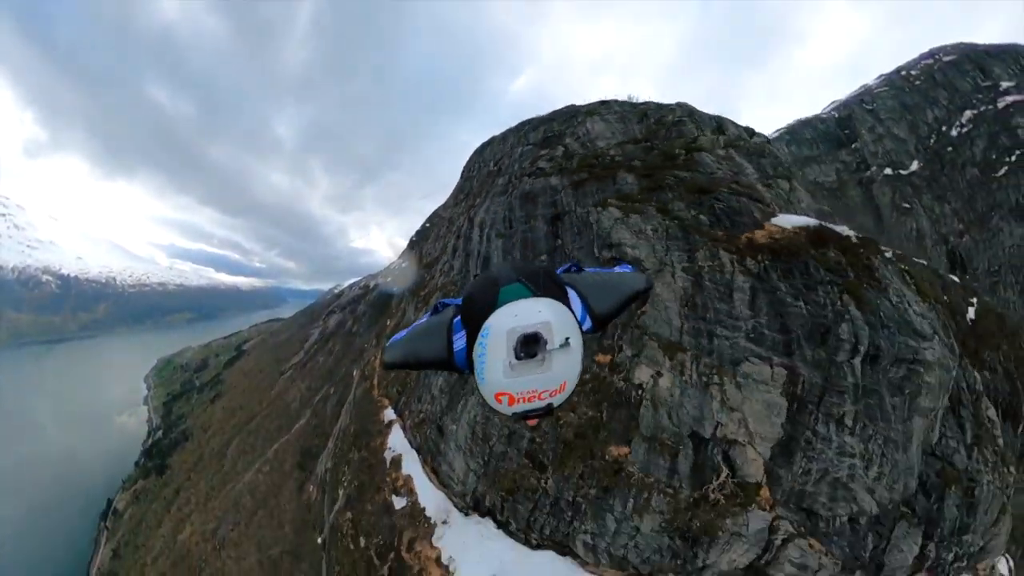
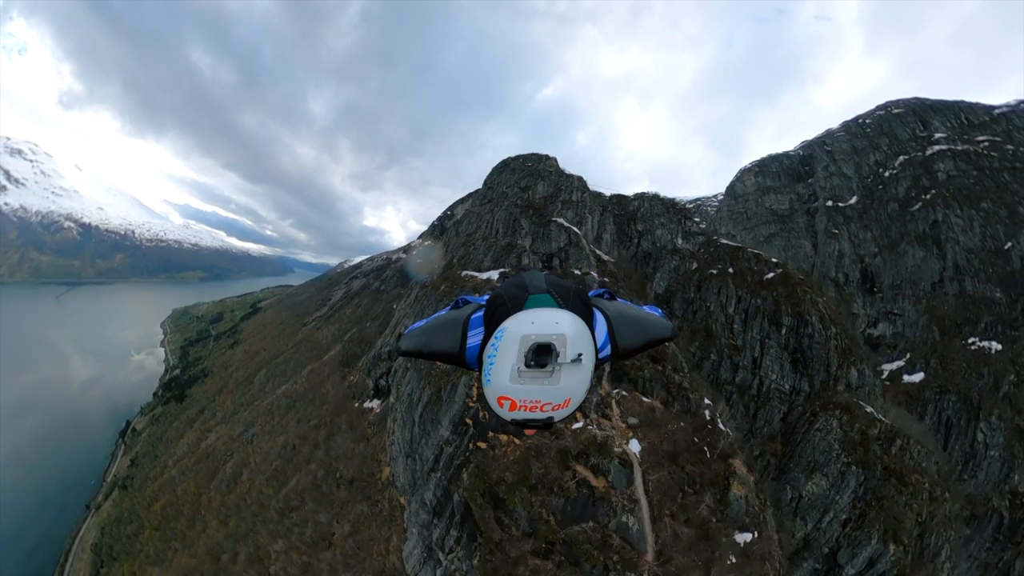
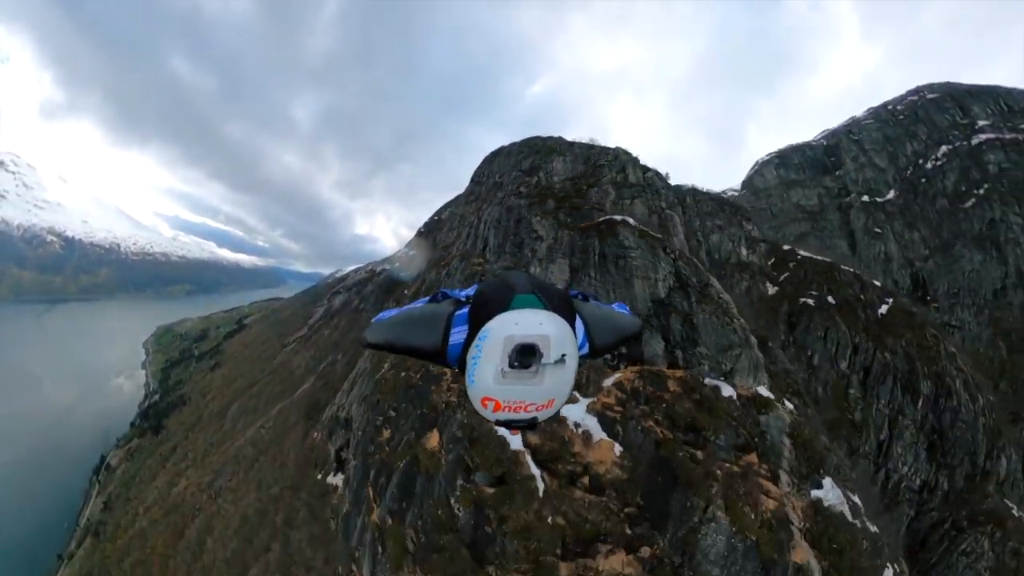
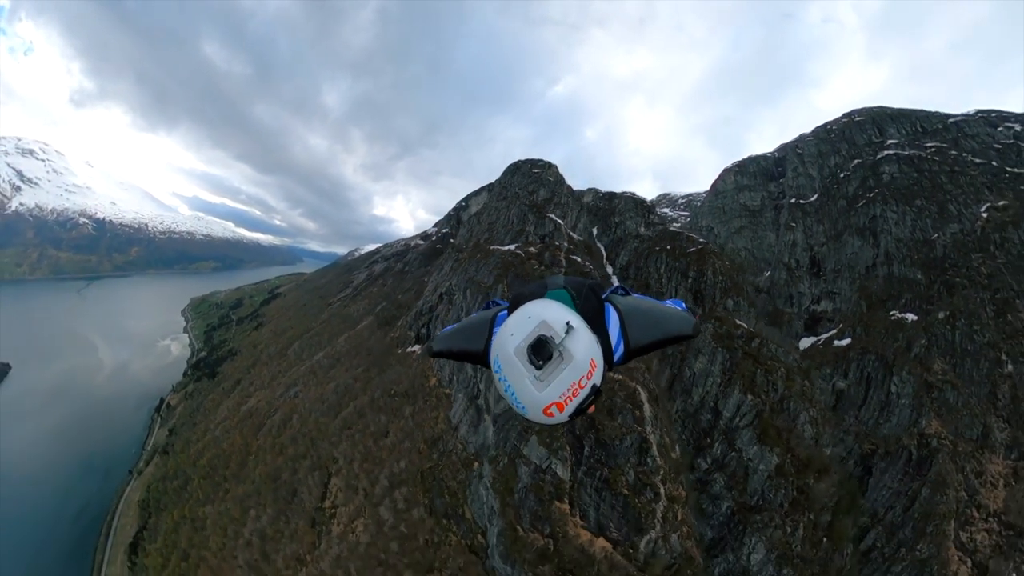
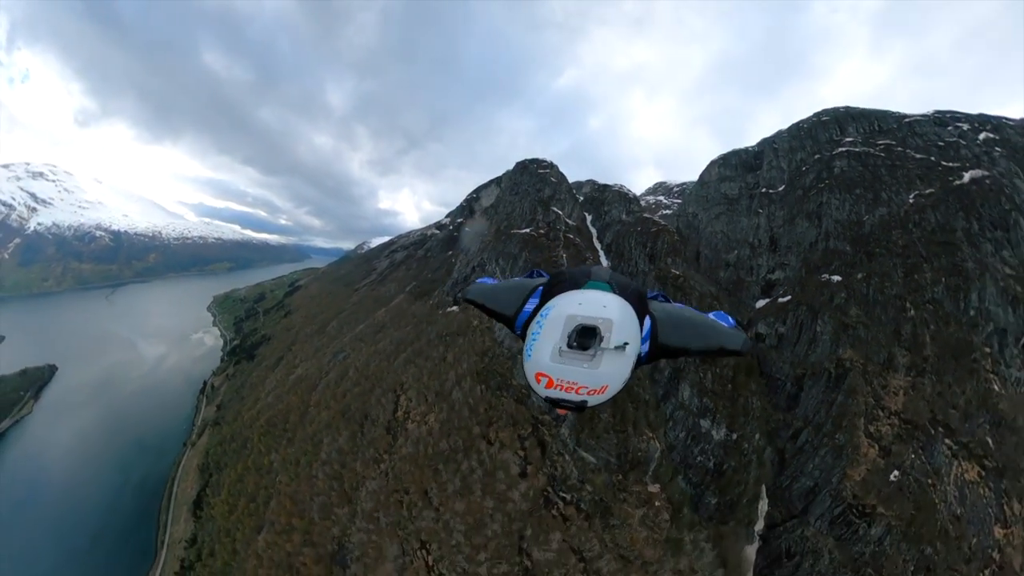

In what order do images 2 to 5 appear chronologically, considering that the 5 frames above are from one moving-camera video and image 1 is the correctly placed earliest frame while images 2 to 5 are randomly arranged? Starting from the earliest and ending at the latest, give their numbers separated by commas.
3, 2, 4, 5
